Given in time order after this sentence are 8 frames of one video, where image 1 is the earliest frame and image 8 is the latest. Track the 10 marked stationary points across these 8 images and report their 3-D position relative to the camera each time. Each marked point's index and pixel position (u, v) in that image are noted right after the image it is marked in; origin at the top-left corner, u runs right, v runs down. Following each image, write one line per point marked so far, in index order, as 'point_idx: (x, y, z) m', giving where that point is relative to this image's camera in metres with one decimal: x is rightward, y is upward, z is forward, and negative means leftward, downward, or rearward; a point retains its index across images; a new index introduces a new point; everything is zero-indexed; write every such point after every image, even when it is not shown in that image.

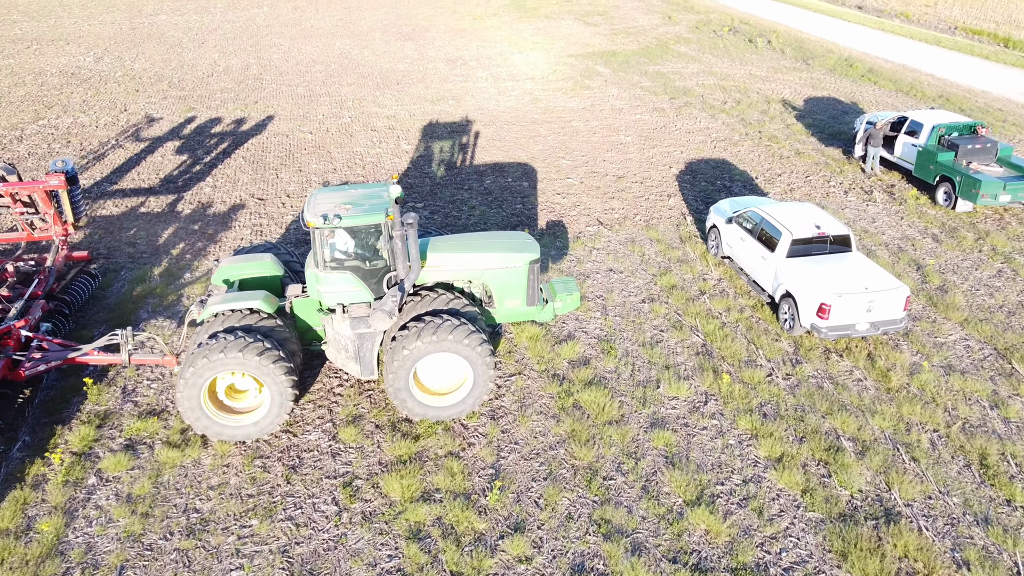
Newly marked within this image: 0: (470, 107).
0: (-1.0, +4.1, +17.8) m
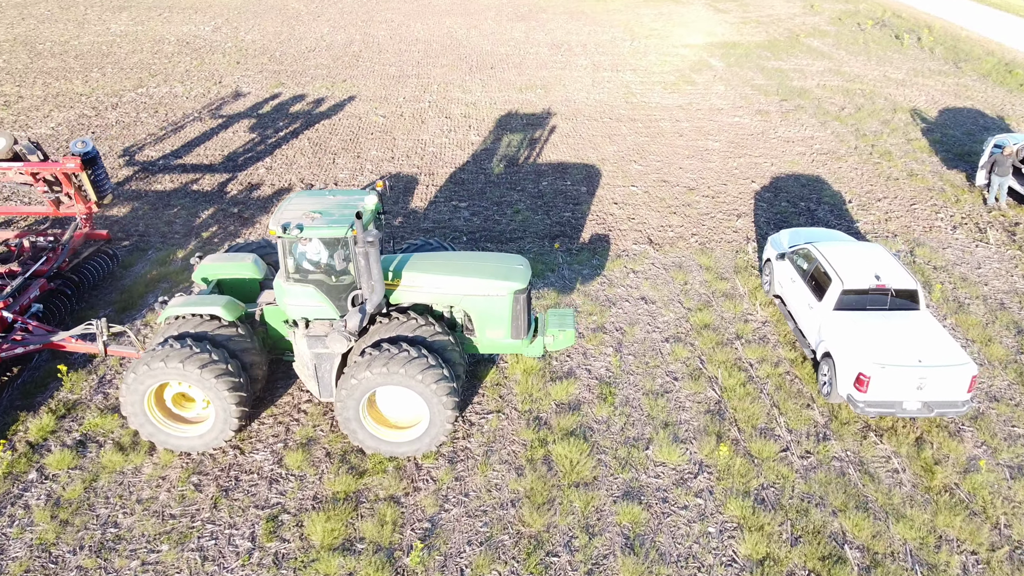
0: (+0.9, +4.1, +16.9) m
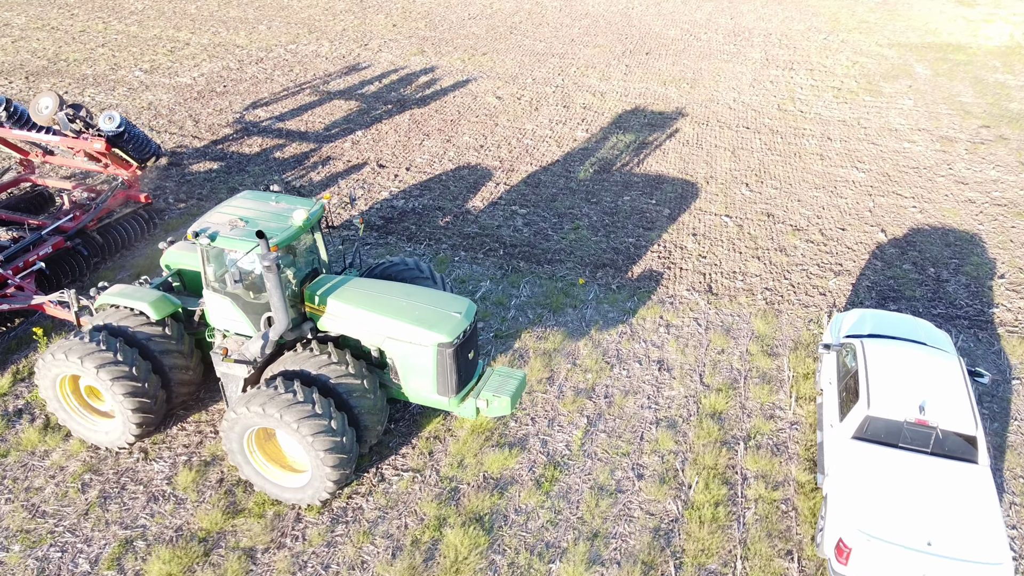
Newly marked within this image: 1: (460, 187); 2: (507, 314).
0: (+3.5, +3.6, +15.0) m
1: (-0.7, +1.5, +11.4) m
2: (-0.1, -0.3, +8.6) m
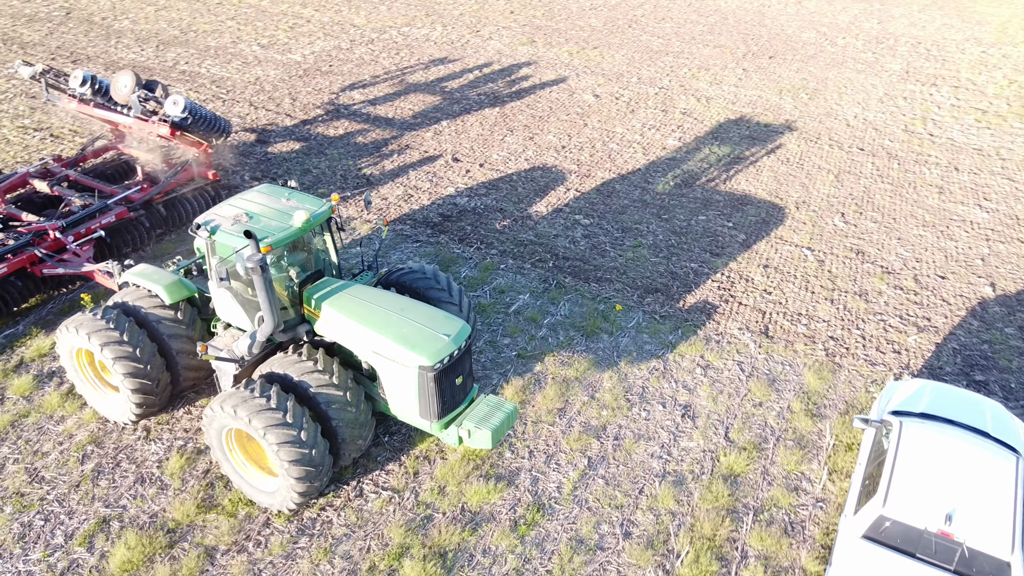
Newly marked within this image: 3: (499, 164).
0: (+5.3, +3.1, +13.8) m
1: (+0.2, +1.4, +11.0) m
2: (+0.2, -0.5, +8.1) m
3: (-0.2, +1.8, +11.7) m
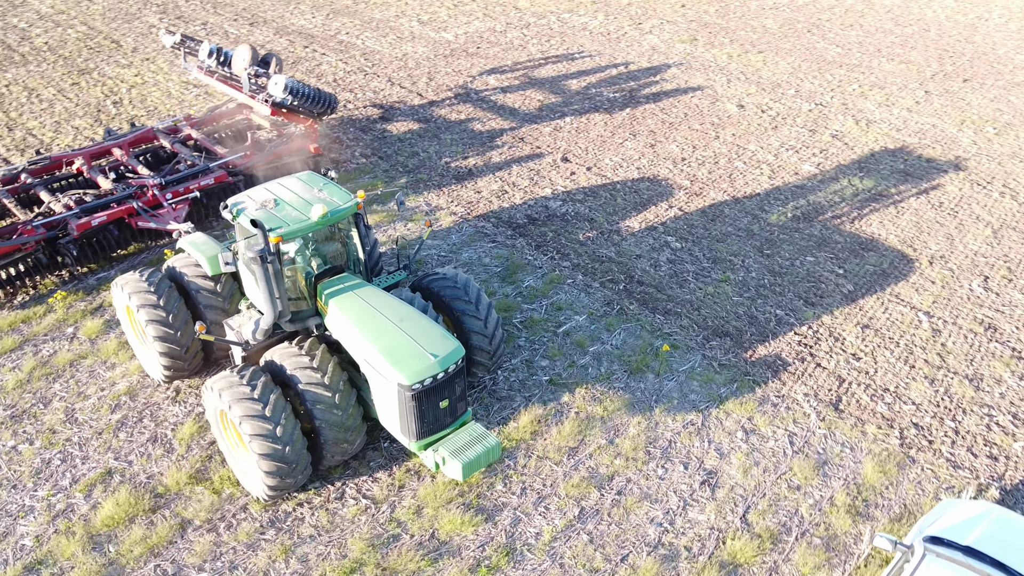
0: (+7.3, +2.1, +11.9) m
1: (+1.5, +1.1, +10.3) m
2: (+0.6, -0.7, +7.6) m
3: (+1.3, +1.7, +11.1) m
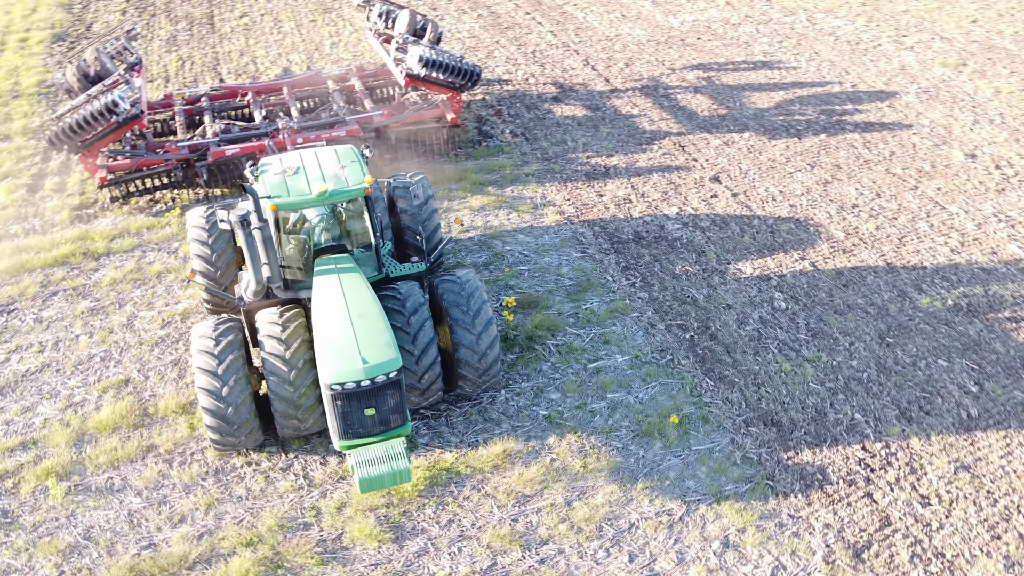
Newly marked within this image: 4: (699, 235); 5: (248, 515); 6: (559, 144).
0: (+8.8, +0.1, +8.5) m
1: (+2.8, +0.5, +9.0) m
2: (+0.7, -1.0, +6.9) m
3: (+3.0, +1.1, +9.8) m
4: (+2.2, +0.6, +9.1) m
5: (-2.0, -1.7, +6.0) m
6: (+0.7, +2.0, +11.0) m
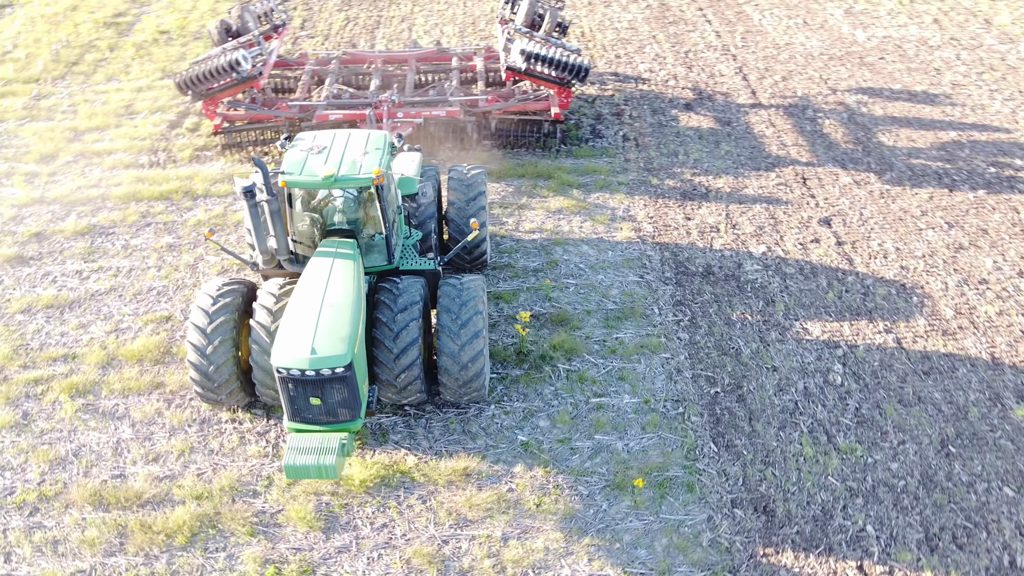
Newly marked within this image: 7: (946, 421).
0: (+8.9, -1.7, +6.1) m
1: (+3.3, -0.1, +8.0) m
2: (+0.5, -1.3, +6.5) m
3: (+3.8, +0.4, +8.6) m
4: (+2.8, +0.1, +8.2) m
5: (-2.4, -1.4, +6.3) m
6: (+2.0, +1.7, +10.3) m
7: (+3.7, -1.1, +6.7) m
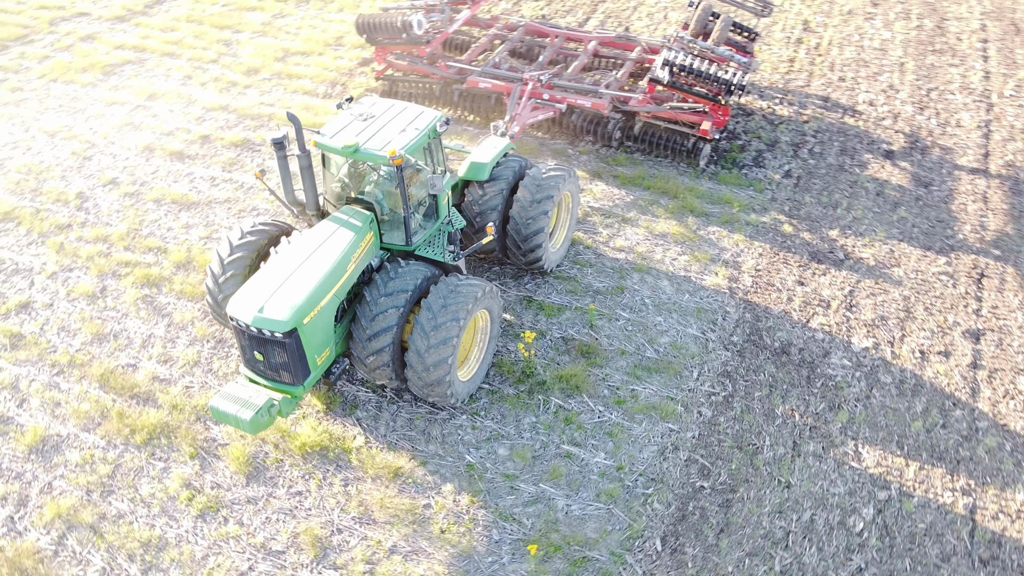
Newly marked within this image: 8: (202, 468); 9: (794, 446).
0: (+7.3, -4.3, +2.9) m
1: (+3.4, -1.2, +6.4) m
2: (+0.1, -1.5, +6.1) m
3: (+4.2, -0.8, +6.8) m
4: (+3.0, -0.8, +6.8) m
5: (-2.7, -0.9, +6.8) m
6: (+3.5, +0.9, +8.9) m
7: (+3.0, -2.3, +5.2) m
8: (-2.4, -1.4, +6.2) m
9: (+2.3, -1.3, +6.3) m
